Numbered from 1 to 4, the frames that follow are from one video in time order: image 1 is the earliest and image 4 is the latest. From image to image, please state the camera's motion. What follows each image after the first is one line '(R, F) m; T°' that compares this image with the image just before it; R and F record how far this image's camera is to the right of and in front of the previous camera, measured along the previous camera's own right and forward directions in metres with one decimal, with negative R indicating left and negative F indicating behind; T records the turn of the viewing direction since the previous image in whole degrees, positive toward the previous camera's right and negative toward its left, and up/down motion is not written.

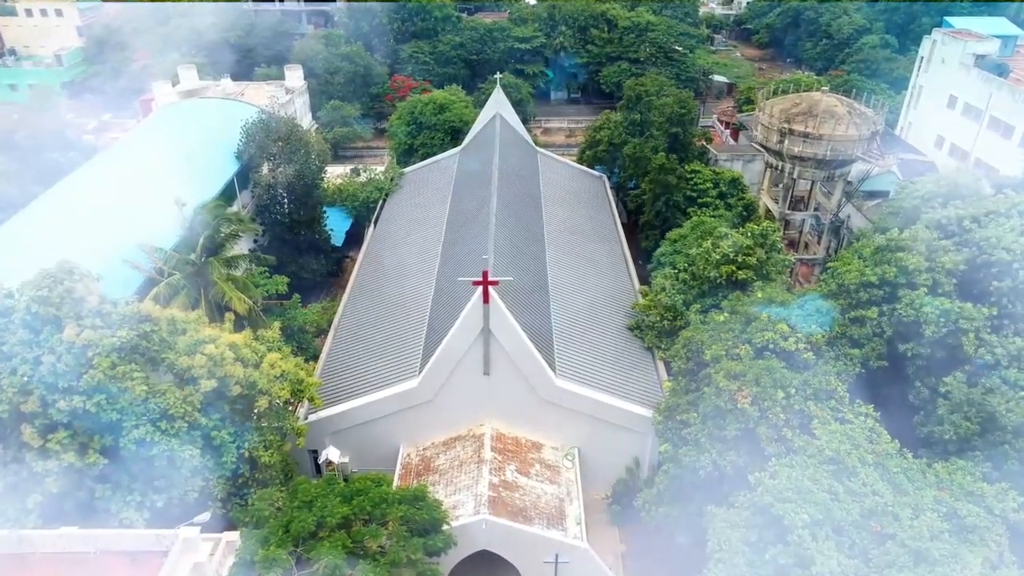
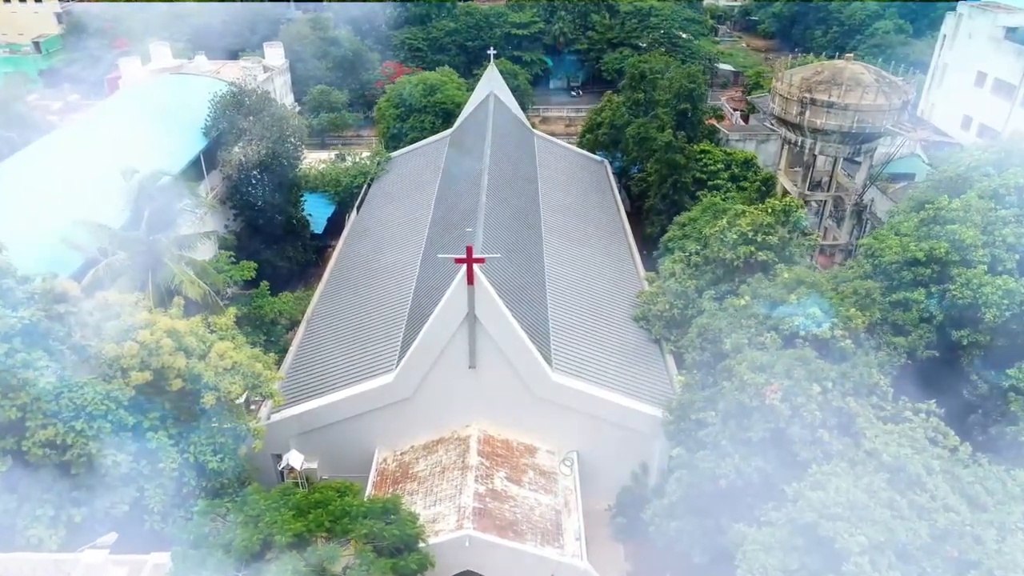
(+0.2, +2.0) m; 0°
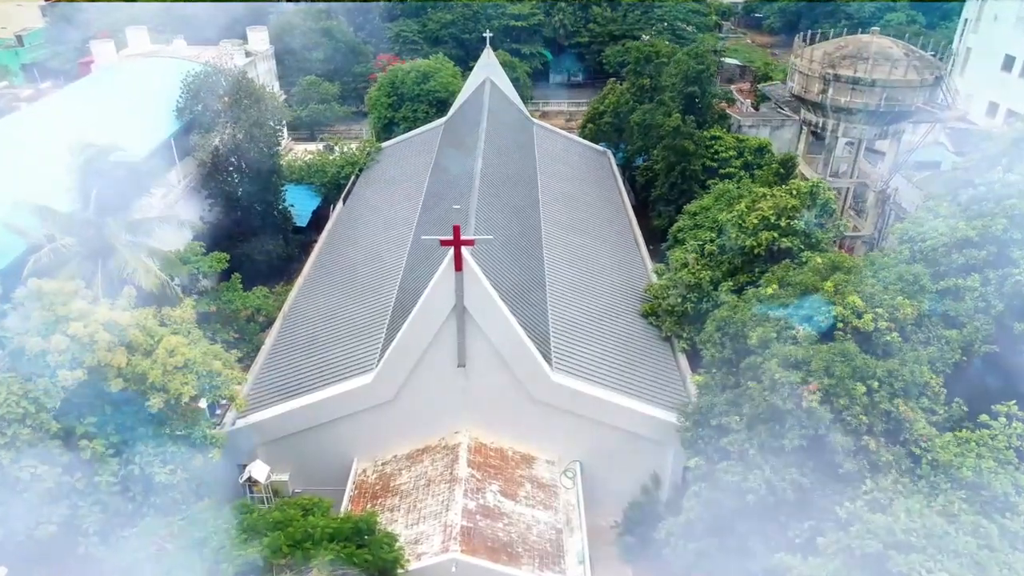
(+0.1, +1.6) m; 0°
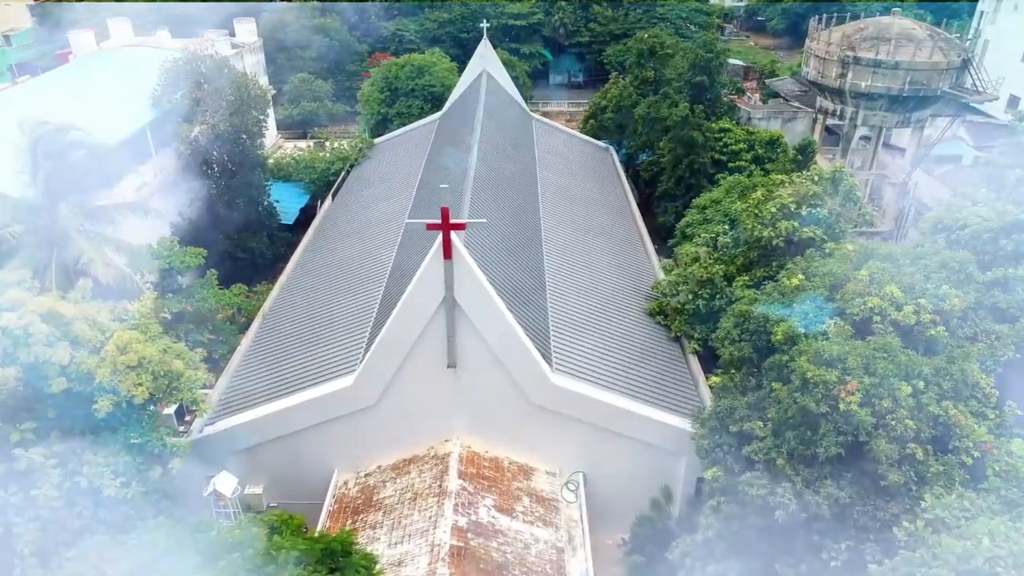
(+0.1, +1.2) m; 0°
